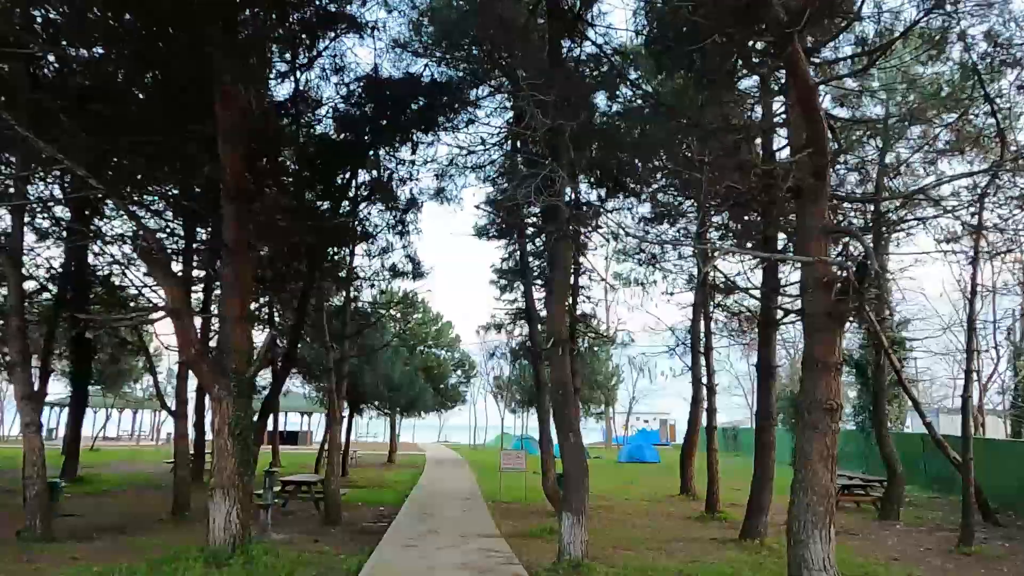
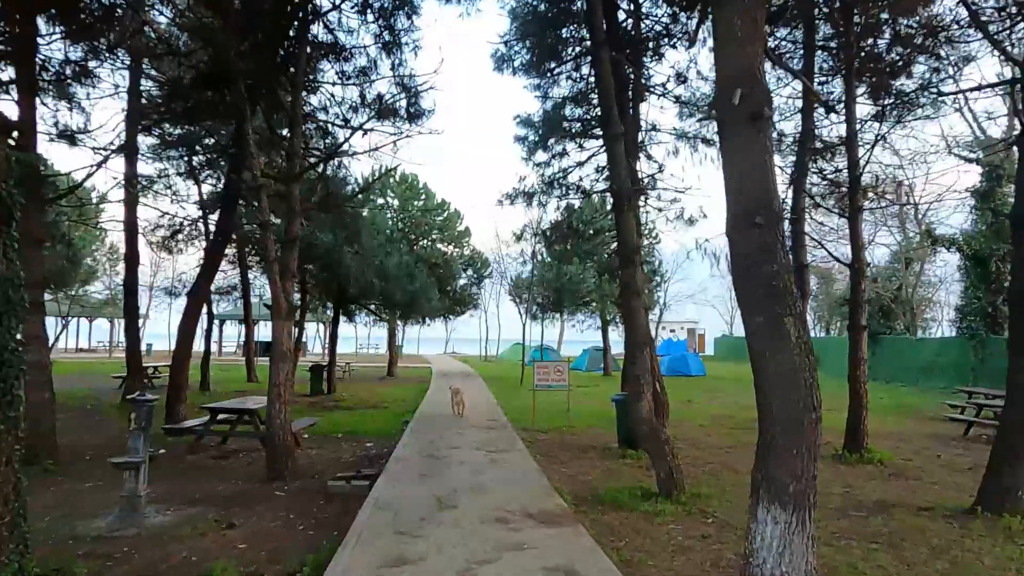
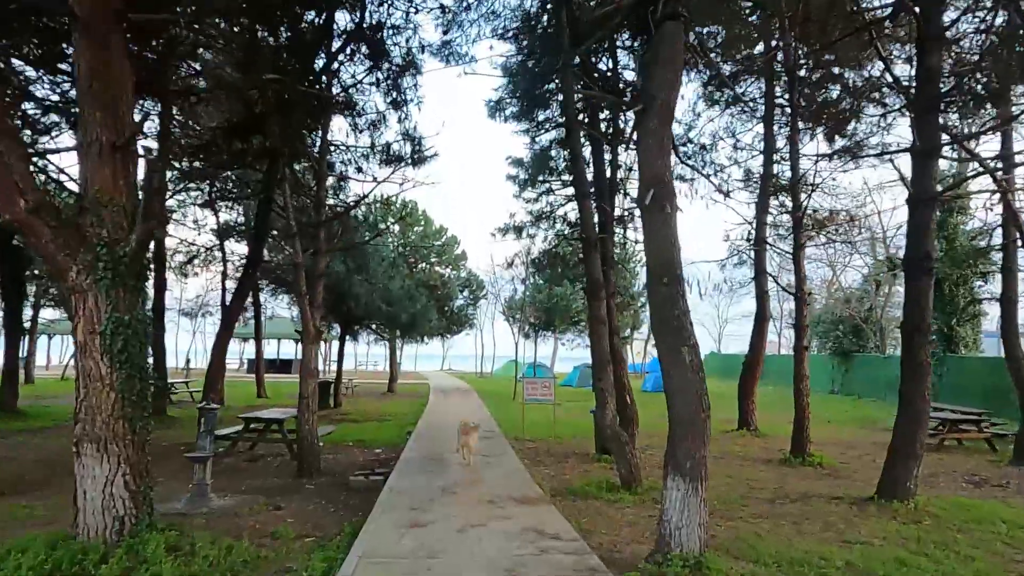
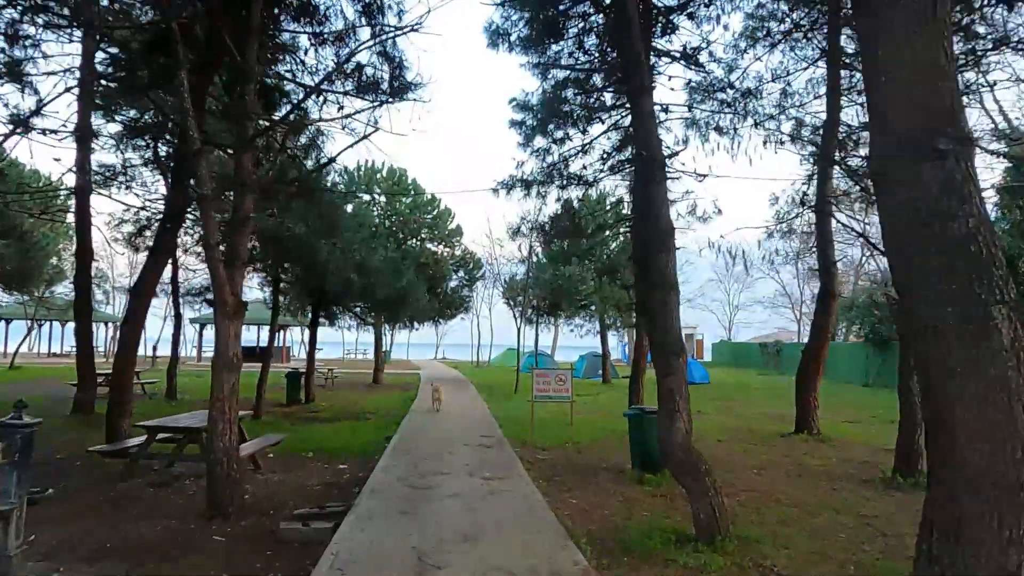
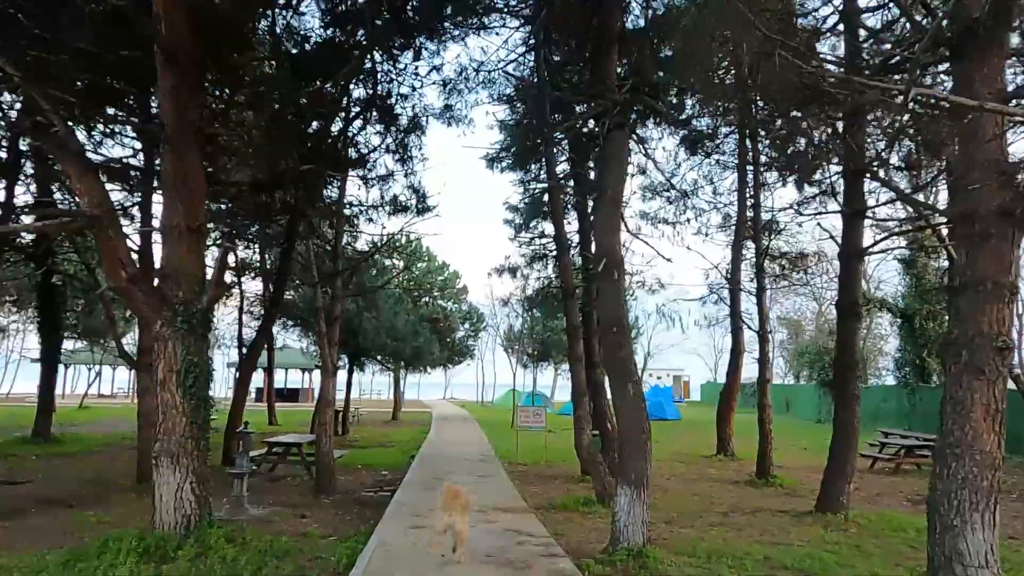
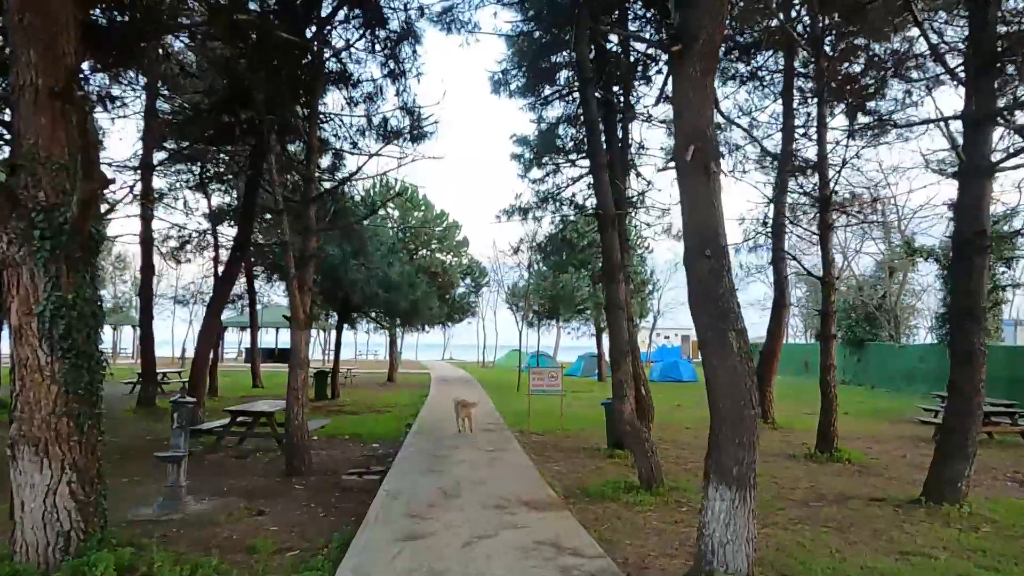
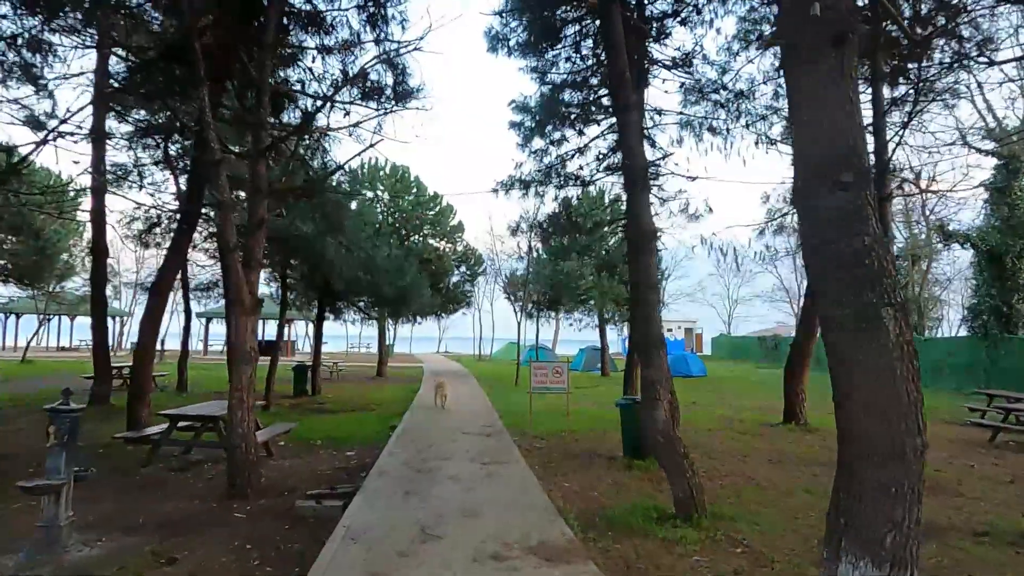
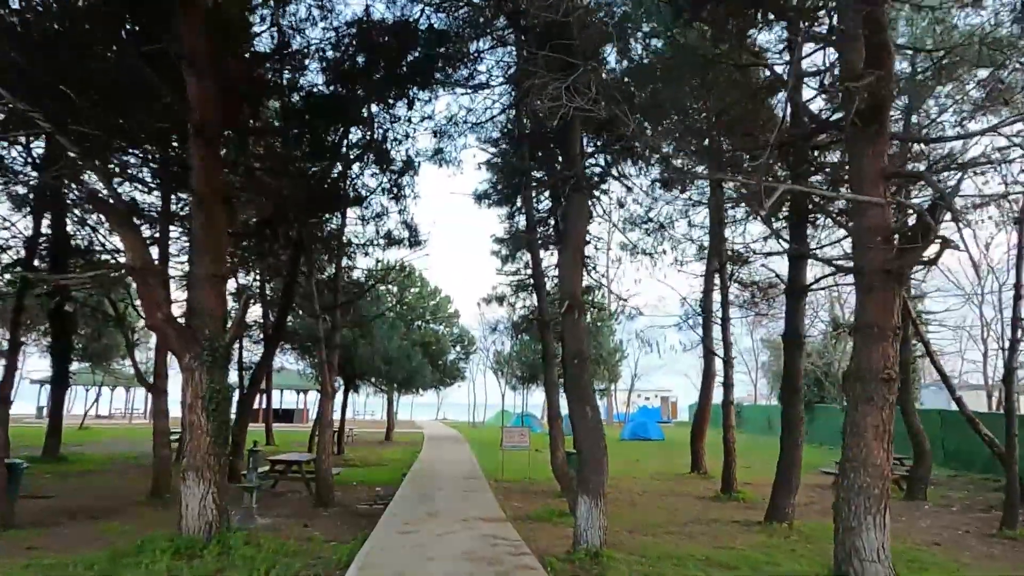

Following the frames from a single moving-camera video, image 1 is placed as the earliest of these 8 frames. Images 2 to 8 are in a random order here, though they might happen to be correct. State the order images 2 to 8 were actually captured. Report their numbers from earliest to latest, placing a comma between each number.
8, 5, 3, 6, 2, 7, 4
